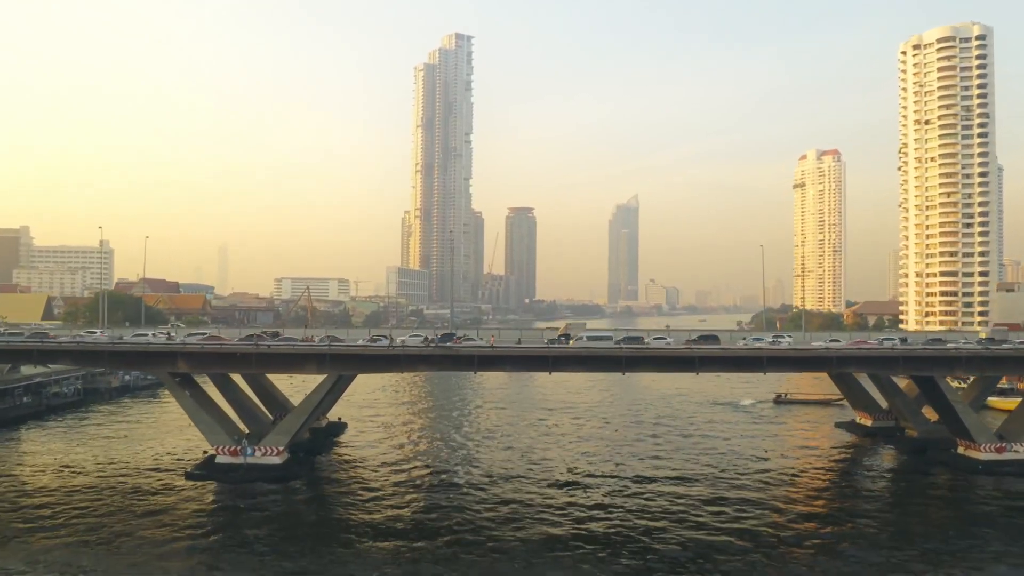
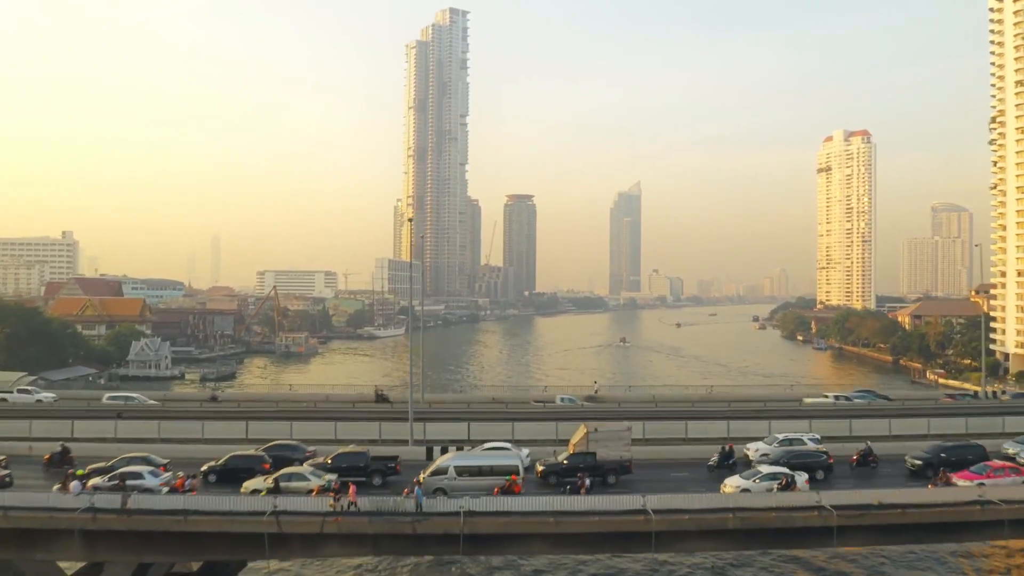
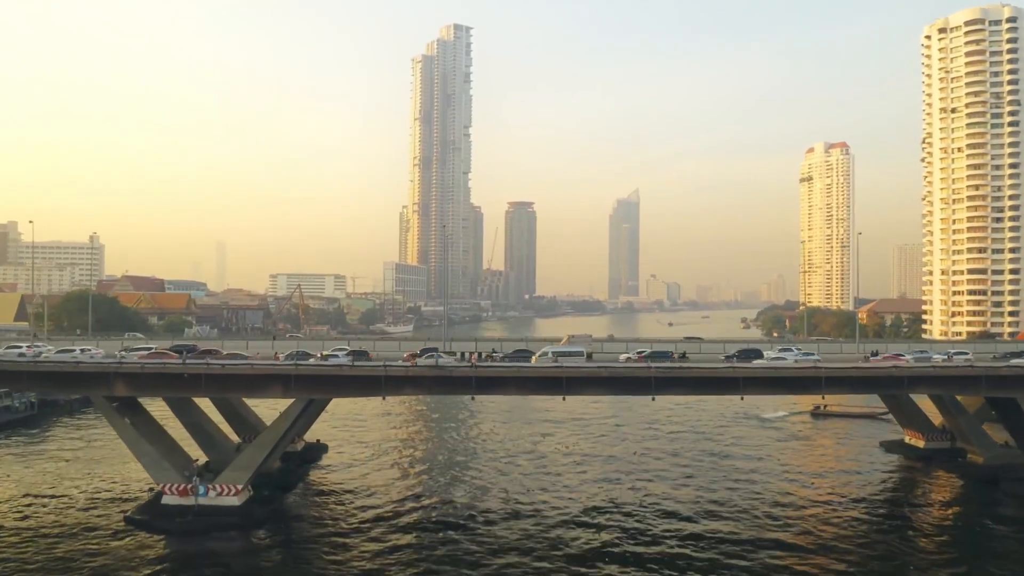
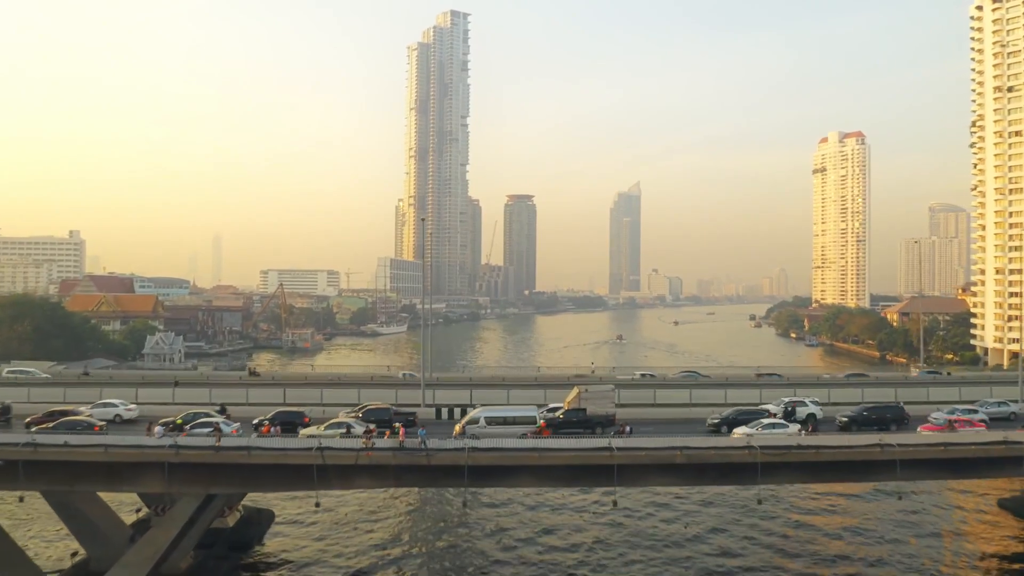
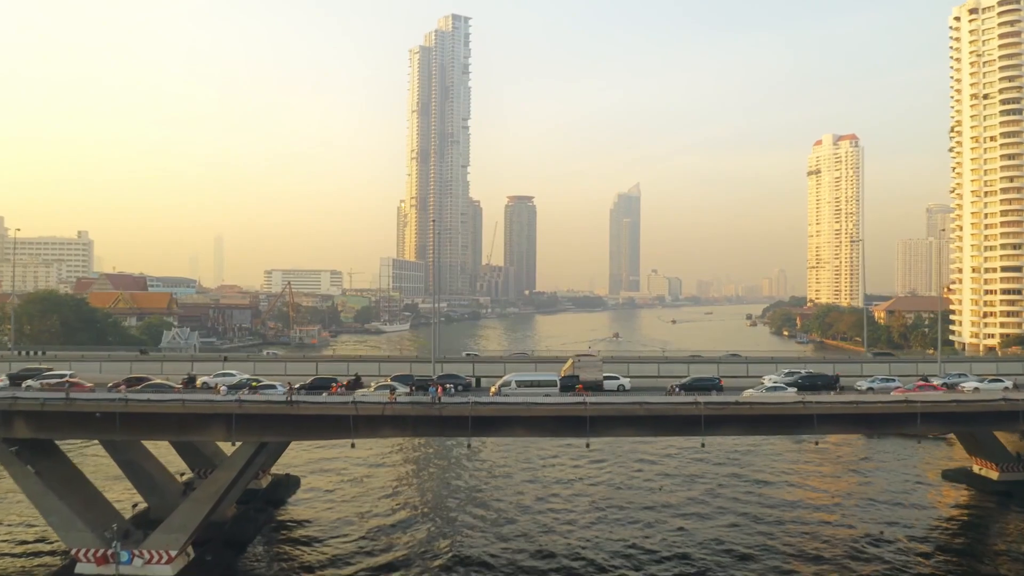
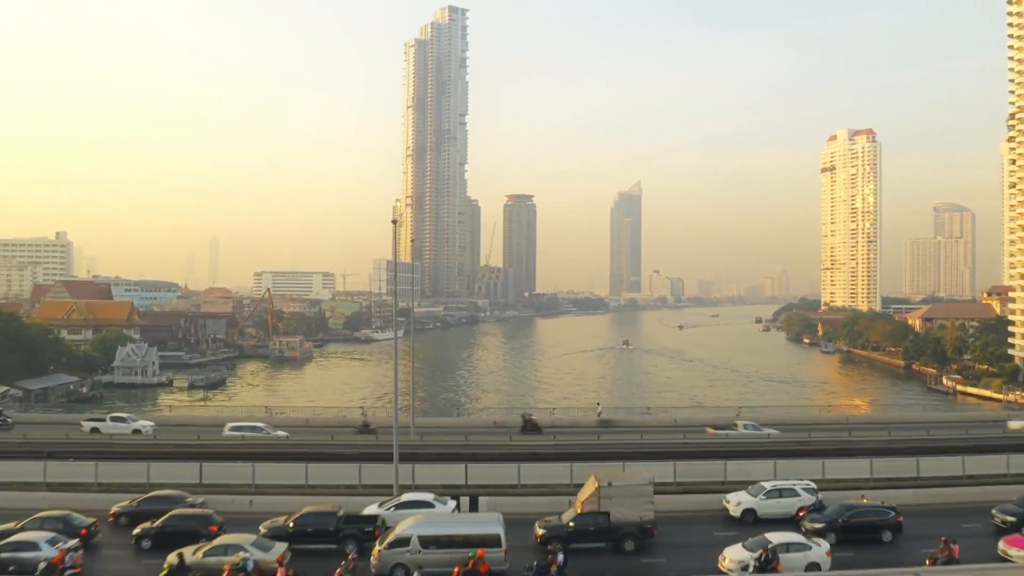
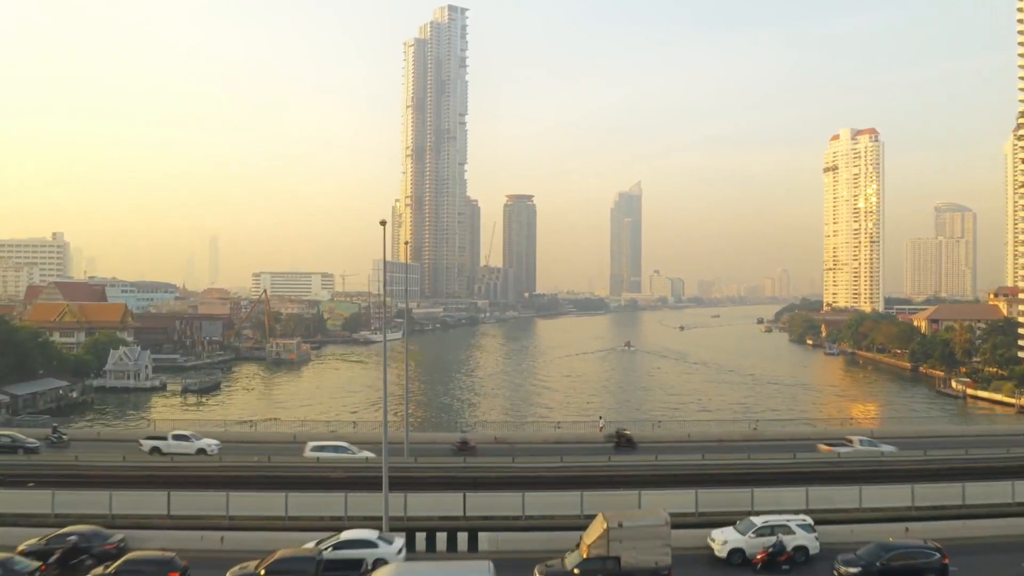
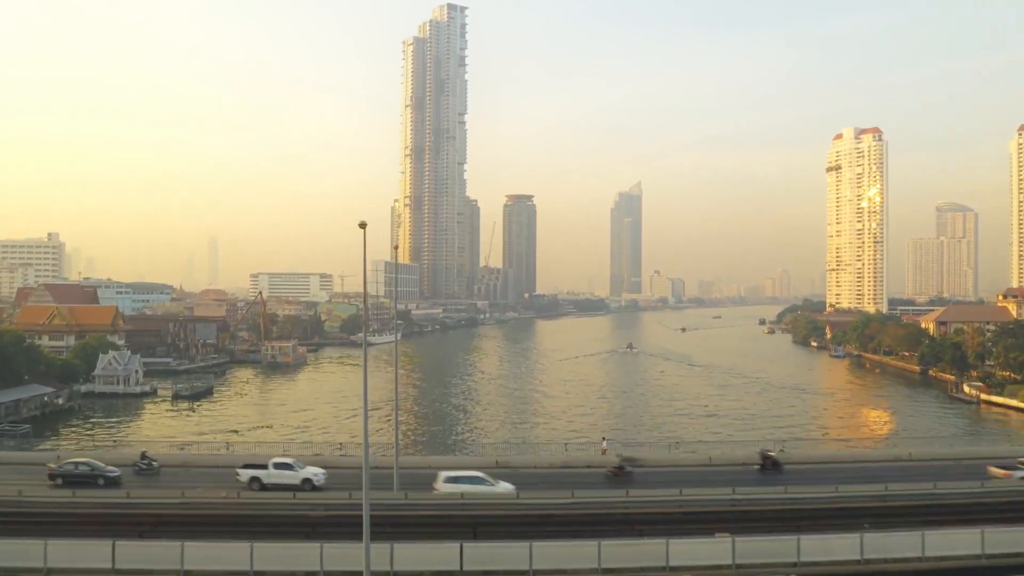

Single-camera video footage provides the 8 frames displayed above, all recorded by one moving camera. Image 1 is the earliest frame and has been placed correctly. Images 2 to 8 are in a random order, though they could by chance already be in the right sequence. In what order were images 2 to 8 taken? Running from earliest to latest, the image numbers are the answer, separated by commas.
3, 5, 4, 2, 6, 7, 8
